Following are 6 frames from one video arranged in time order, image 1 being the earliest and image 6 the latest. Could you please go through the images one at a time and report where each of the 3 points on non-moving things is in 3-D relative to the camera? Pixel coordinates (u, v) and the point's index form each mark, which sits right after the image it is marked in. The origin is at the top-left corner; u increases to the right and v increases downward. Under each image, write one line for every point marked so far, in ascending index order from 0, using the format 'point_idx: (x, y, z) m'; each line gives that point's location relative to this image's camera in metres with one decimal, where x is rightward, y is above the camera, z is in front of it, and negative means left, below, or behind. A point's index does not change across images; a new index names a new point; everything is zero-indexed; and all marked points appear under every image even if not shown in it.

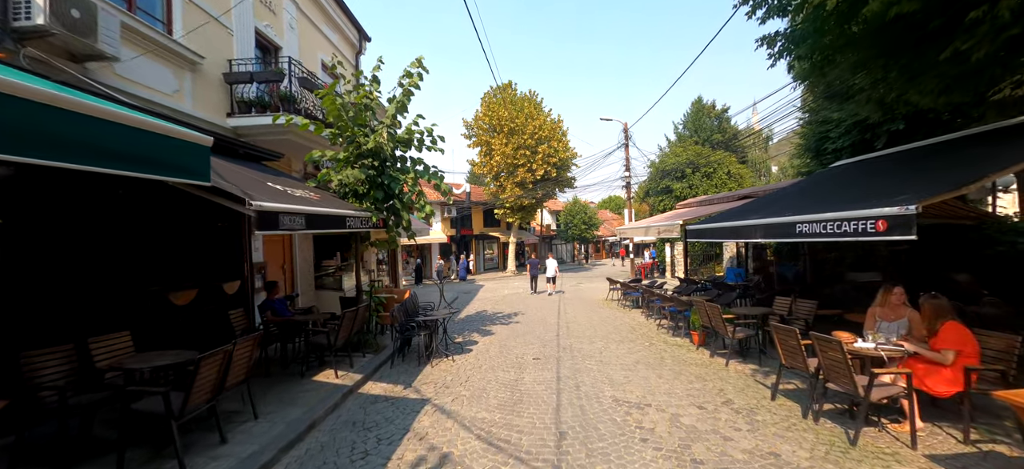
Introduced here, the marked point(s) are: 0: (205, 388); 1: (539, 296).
0: (-2.9, -1.4, +4.0) m
1: (+1.1, -2.5, +17.3) m
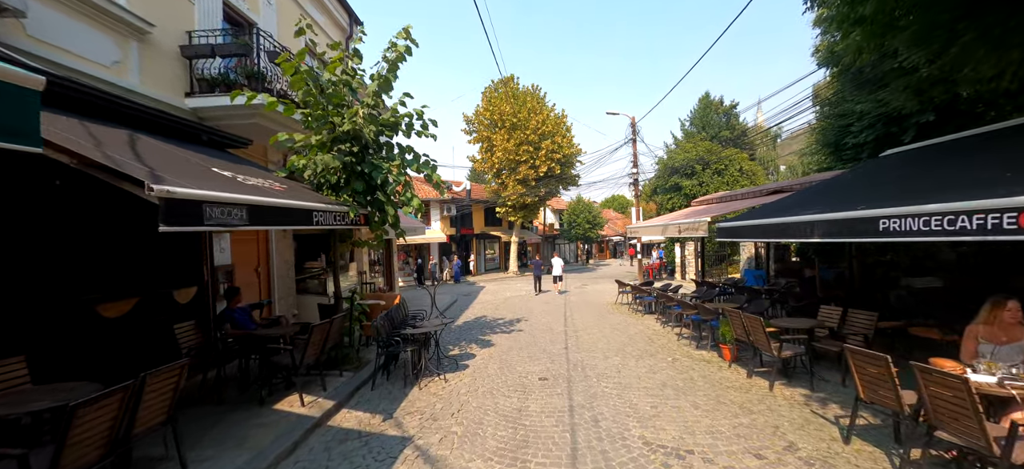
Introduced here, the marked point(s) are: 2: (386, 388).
0: (-2.8, -1.4, +3.0) m
1: (+1.2, -2.4, +16.2) m
2: (-1.8, -2.2, +6.2) m
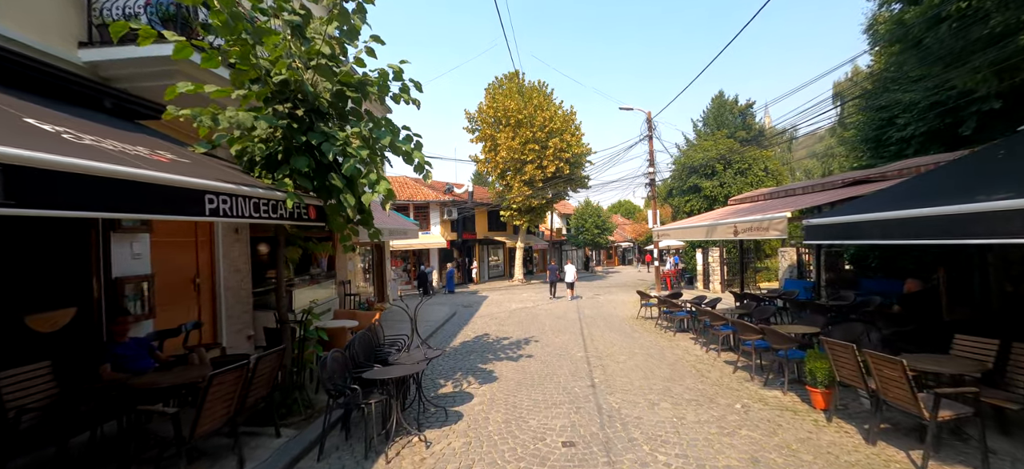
0: (-2.8, -1.4, +1.0) m
1: (+1.4, -2.6, +14.2) m
2: (-1.7, -2.2, +4.2) m
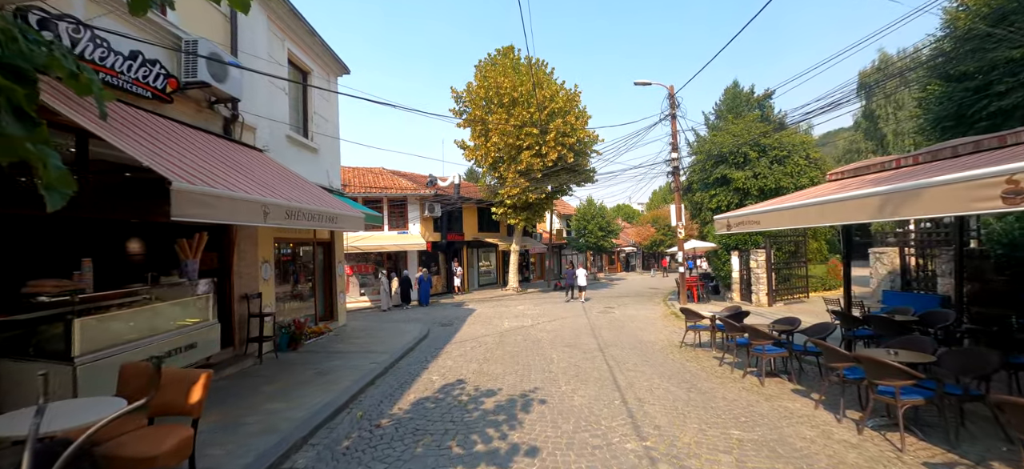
0: (-2.8, -1.0, -3.0) m
1: (+1.2, -2.4, +10.3) m
2: (-1.8, -1.9, +0.2) m
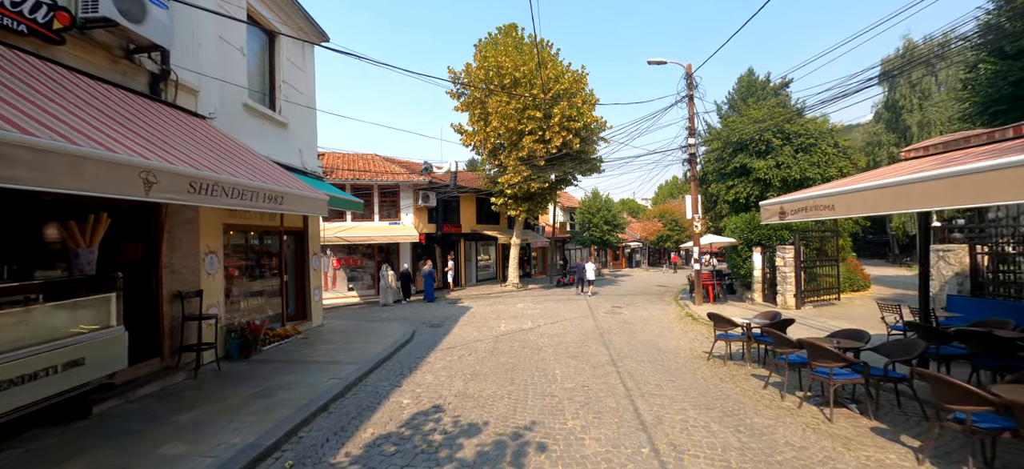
0: (-3.0, -1.0, -4.4) m
1: (+1.1, -2.2, +8.8) m
2: (-1.9, -1.8, -1.2) m
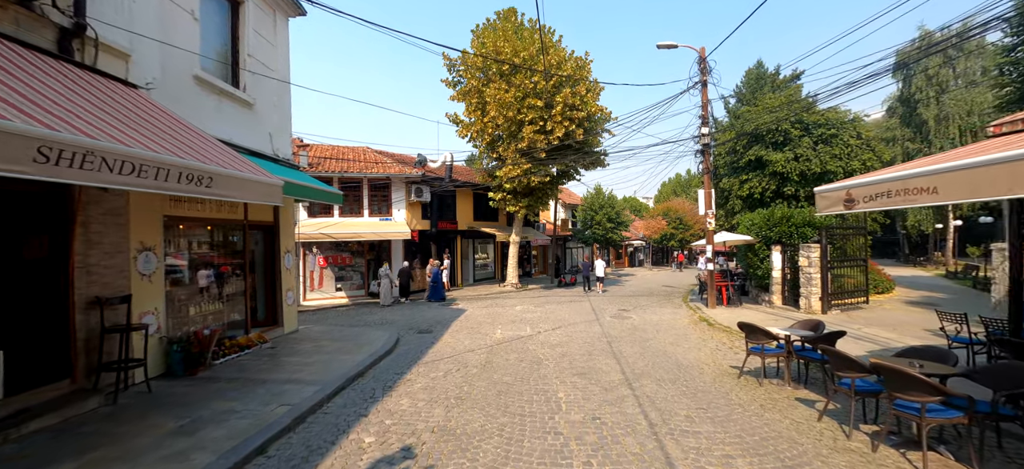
0: (-3.1, -0.9, -5.6) m
1: (+1.0, -2.1, +7.6) m
2: (-2.0, -1.7, -2.4) m
